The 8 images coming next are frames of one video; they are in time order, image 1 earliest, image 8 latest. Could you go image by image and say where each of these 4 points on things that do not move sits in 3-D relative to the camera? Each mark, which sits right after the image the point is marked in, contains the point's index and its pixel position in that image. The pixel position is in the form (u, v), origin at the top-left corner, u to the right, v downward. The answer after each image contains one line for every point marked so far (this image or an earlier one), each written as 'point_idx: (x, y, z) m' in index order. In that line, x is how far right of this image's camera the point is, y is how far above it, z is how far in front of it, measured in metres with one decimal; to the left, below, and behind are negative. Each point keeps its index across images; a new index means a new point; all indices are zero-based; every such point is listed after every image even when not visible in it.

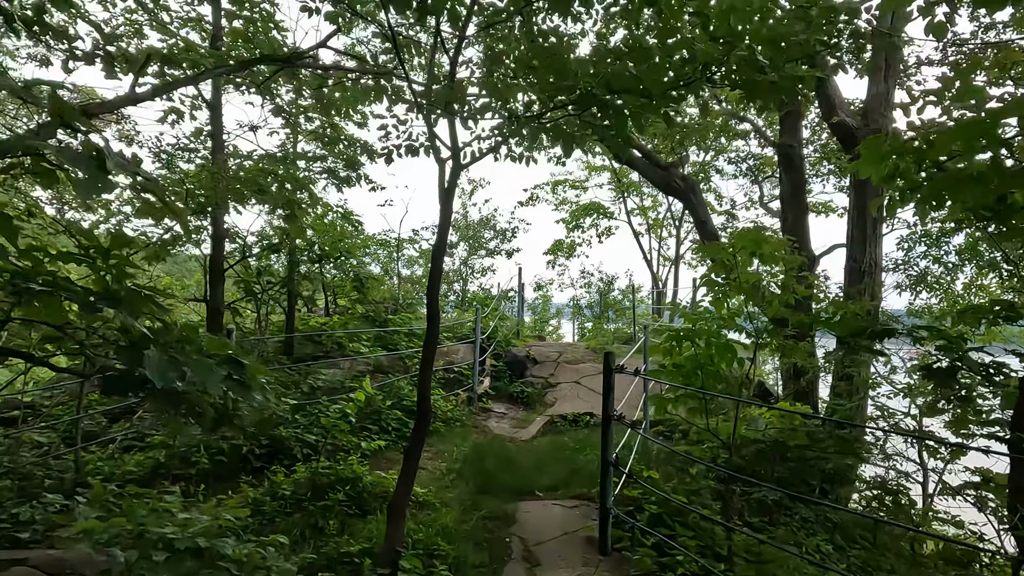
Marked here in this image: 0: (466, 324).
0: (-0.5, -0.4, +7.5) m
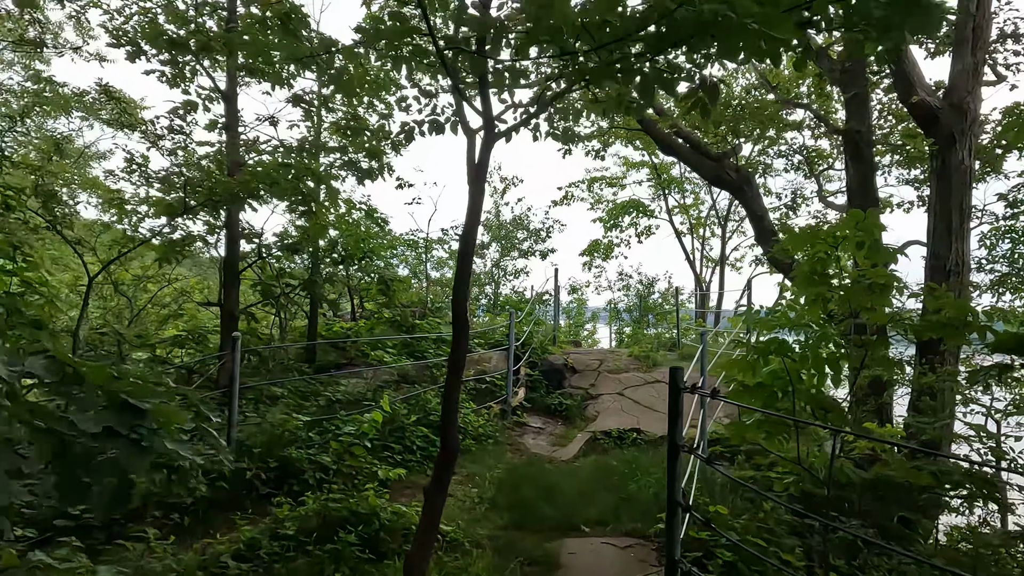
0: (-0.1, -0.4, +7.0) m
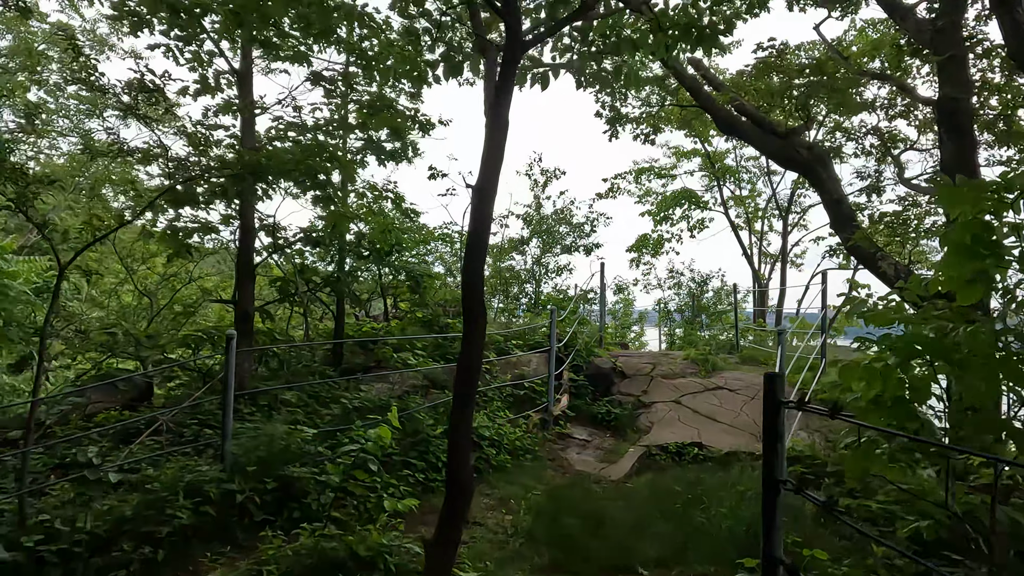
0: (+0.3, -0.4, +6.4) m
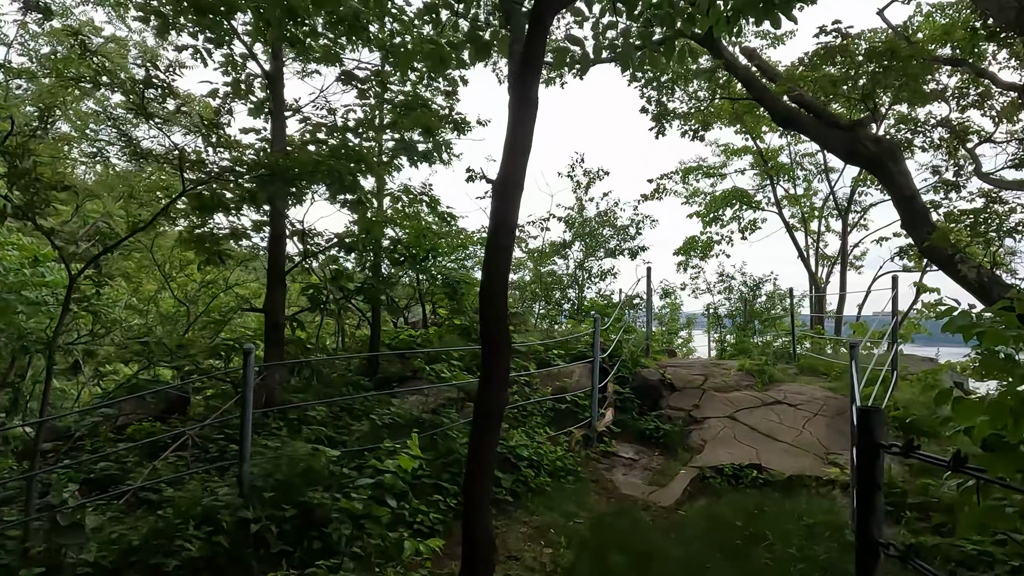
0: (+0.6, -0.5, +6.1) m
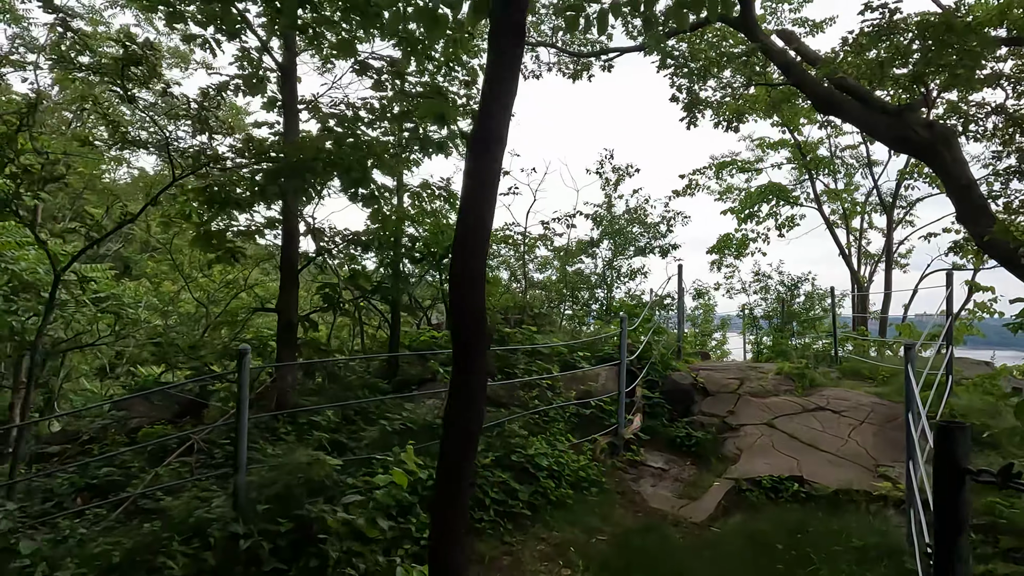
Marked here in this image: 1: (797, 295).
0: (+0.8, -0.5, +5.8) m
1: (+4.1, -0.1, +9.6) m
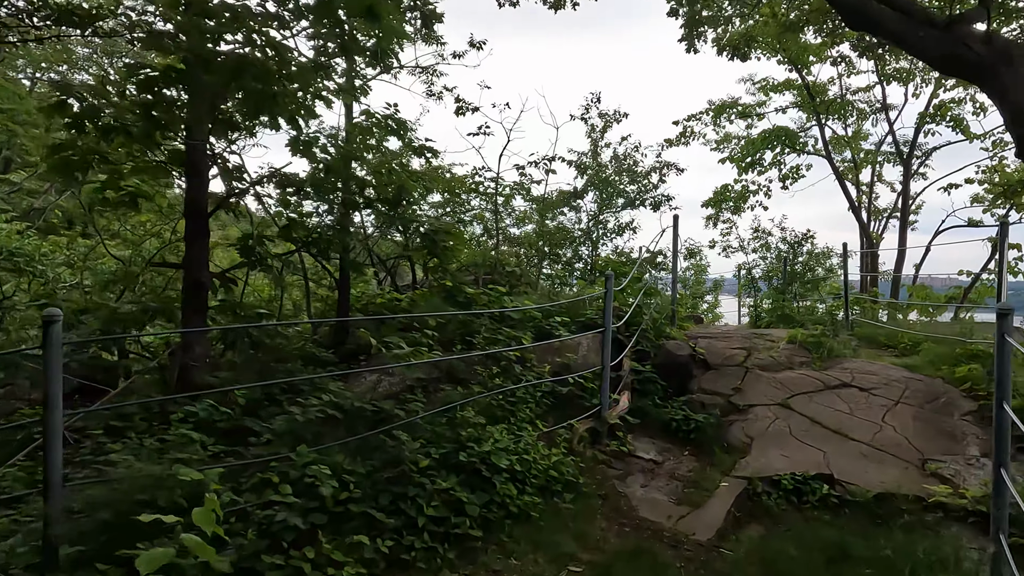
0: (+0.6, -0.1, +4.9) m
1: (+3.8, +0.5, +8.8) m
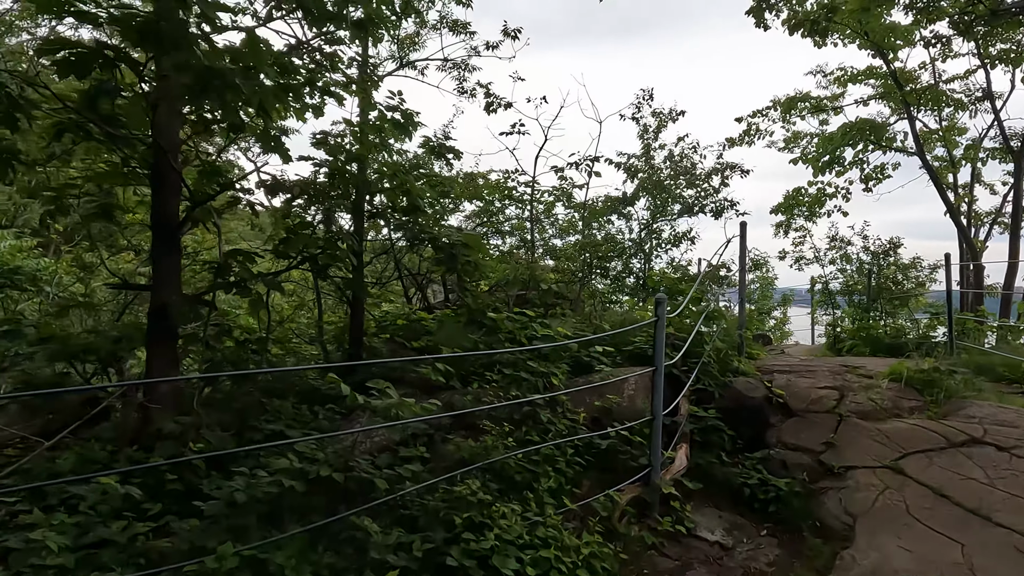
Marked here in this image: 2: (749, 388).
0: (+0.8, -0.3, +4.1) m
1: (+4.3, +0.3, +7.7) m
2: (+1.2, -0.5, +3.4) m
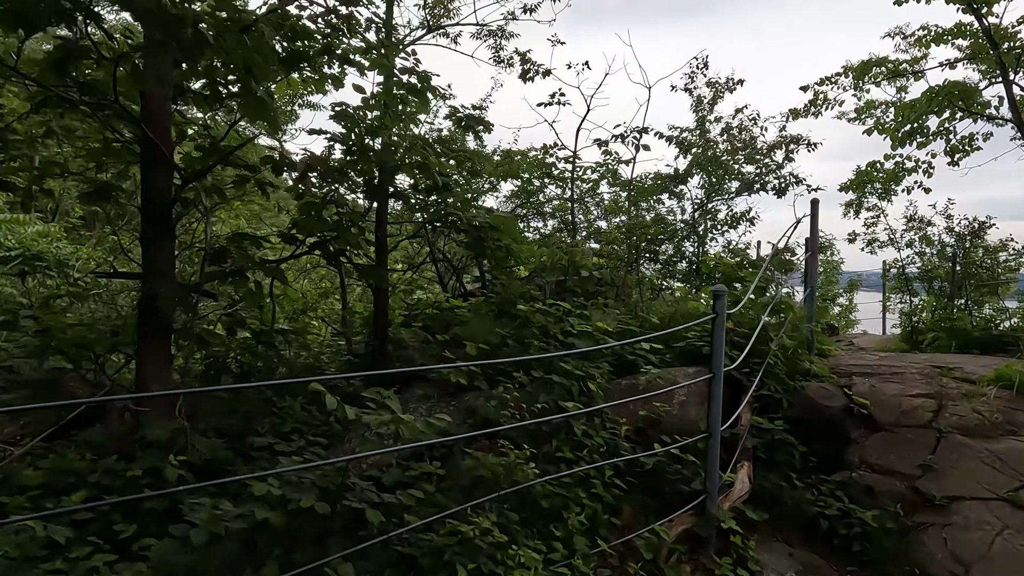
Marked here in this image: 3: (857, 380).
0: (+1.0, -0.2, +3.6) m
1: (+4.7, +0.4, +6.9) m
2: (+1.4, -0.5, +2.9) m
3: (+1.7, -0.4, +3.2) m
